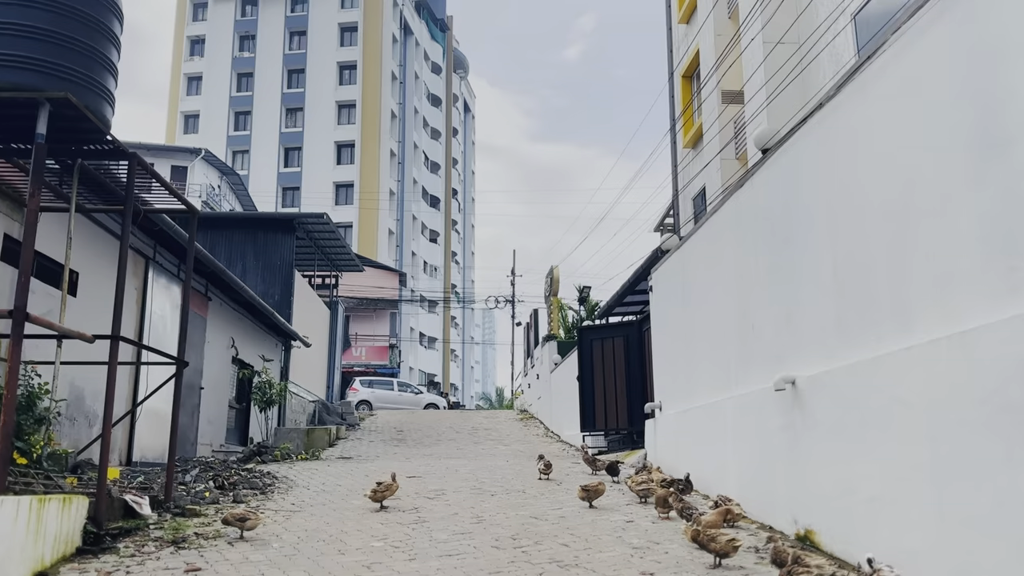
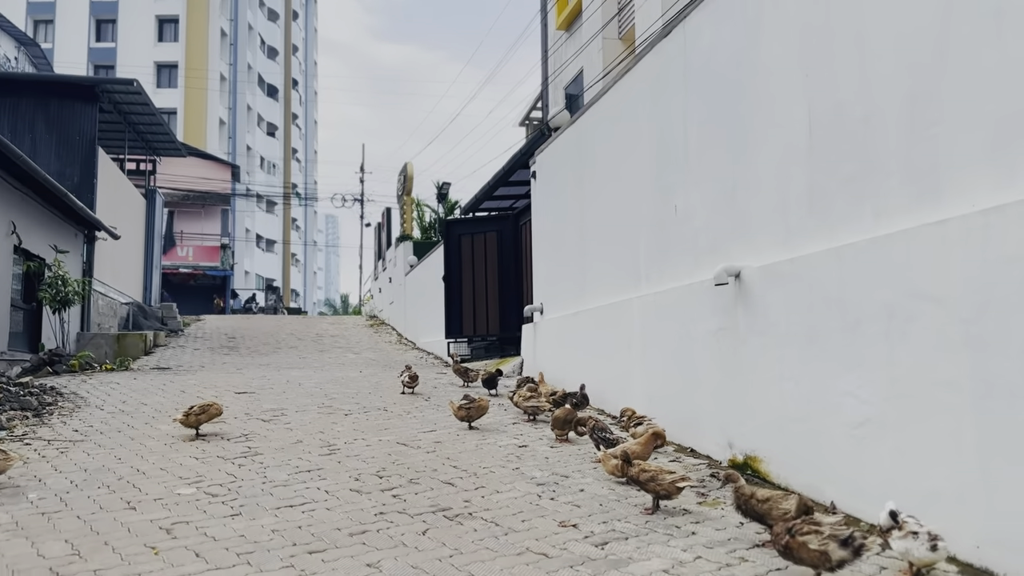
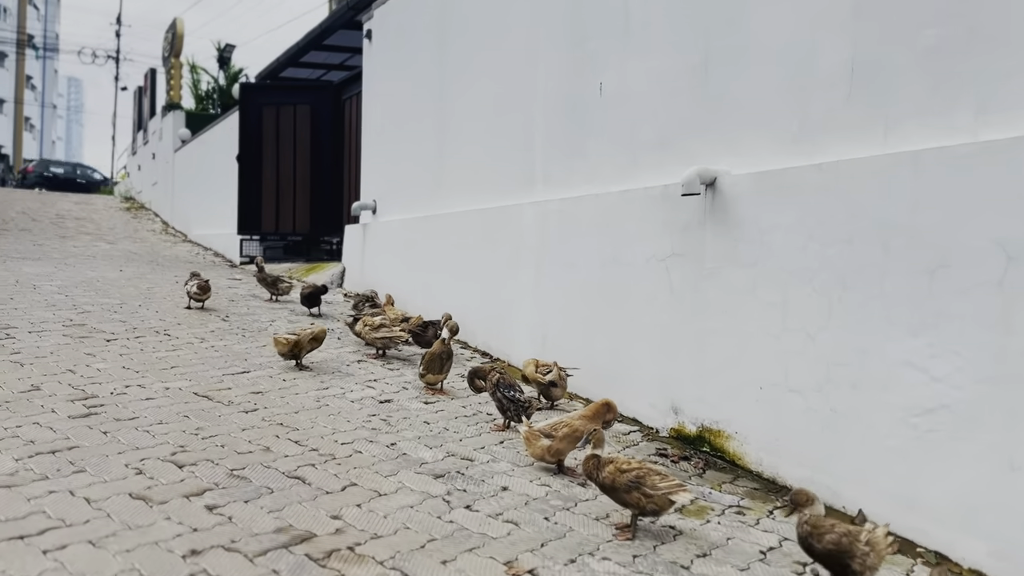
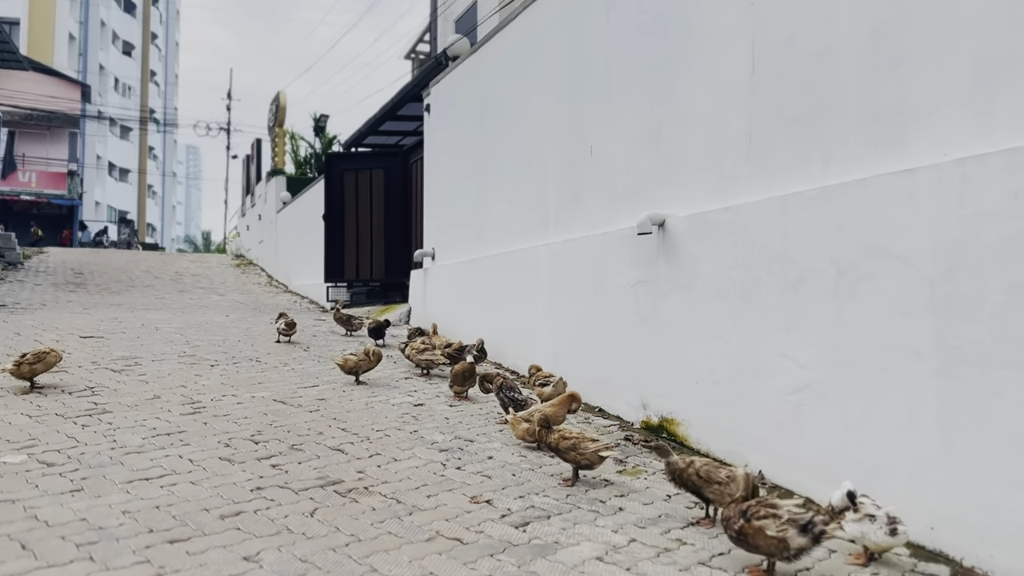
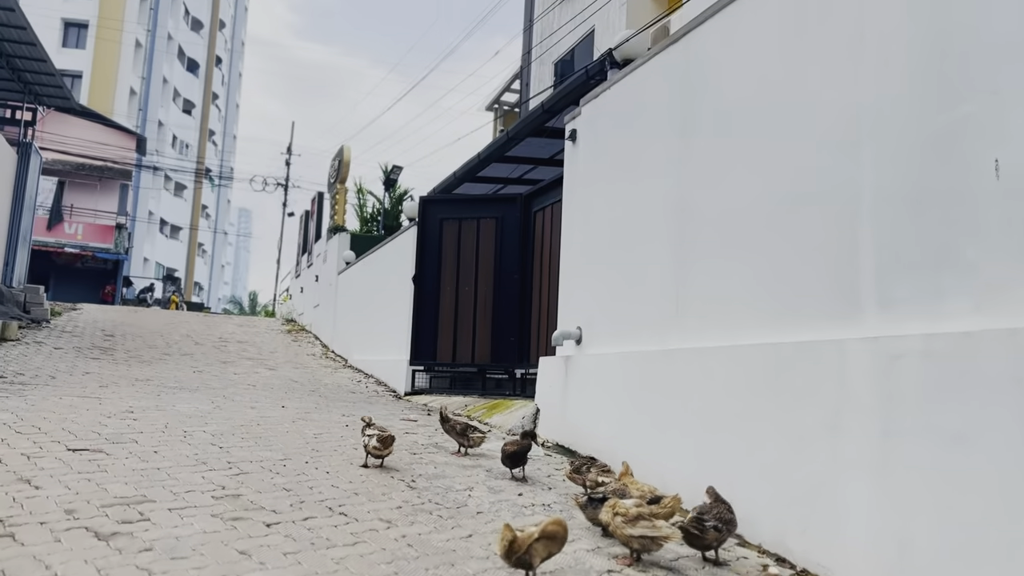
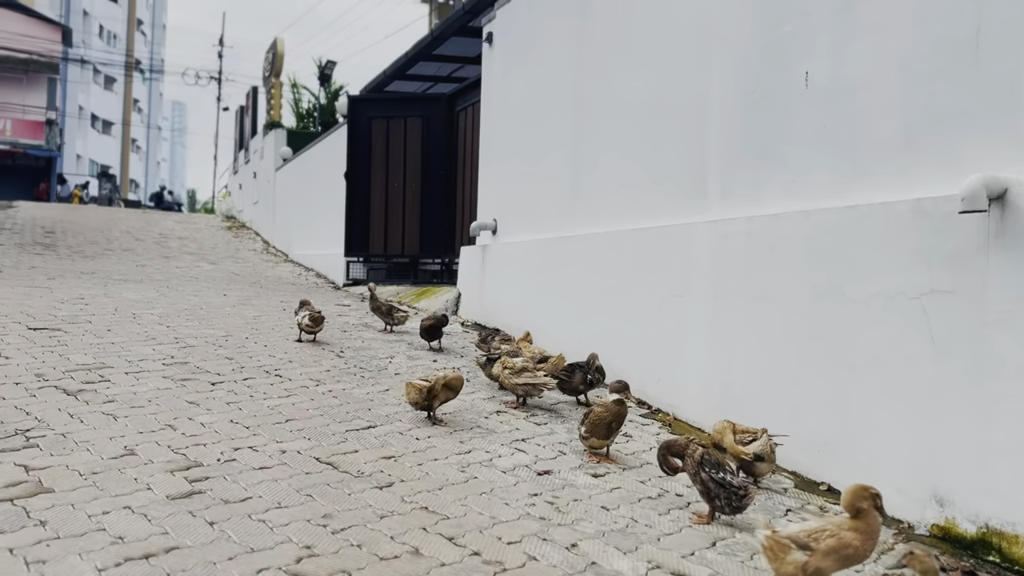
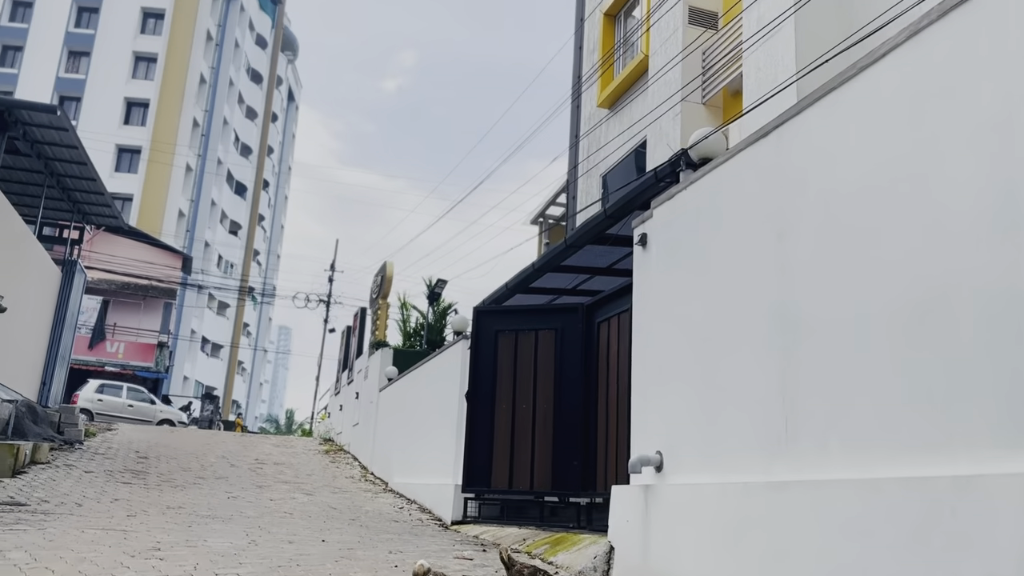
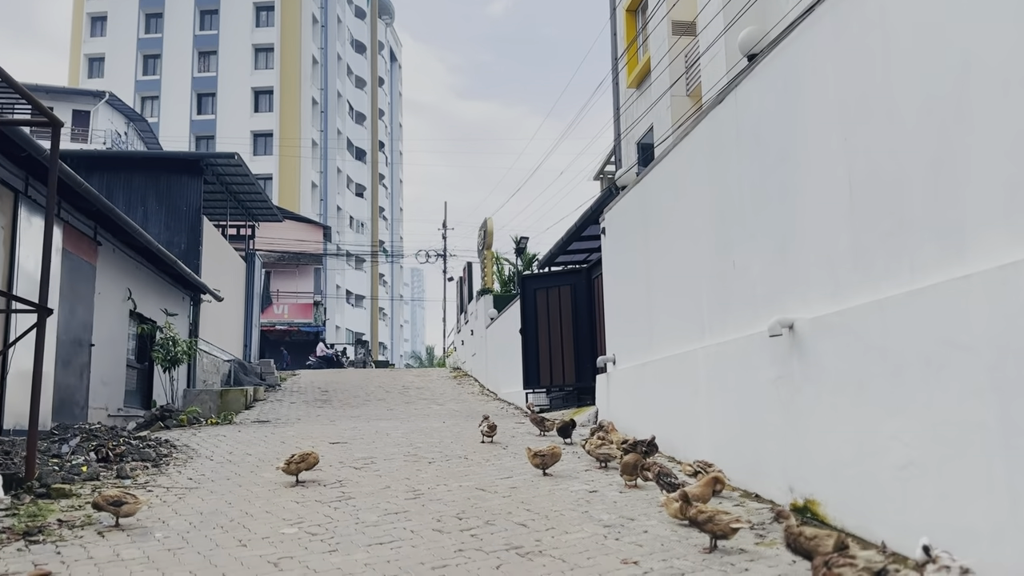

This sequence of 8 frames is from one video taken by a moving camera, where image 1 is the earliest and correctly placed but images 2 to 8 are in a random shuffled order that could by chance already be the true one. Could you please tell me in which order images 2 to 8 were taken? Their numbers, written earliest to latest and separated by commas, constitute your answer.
8, 2, 4, 3, 6, 5, 7
